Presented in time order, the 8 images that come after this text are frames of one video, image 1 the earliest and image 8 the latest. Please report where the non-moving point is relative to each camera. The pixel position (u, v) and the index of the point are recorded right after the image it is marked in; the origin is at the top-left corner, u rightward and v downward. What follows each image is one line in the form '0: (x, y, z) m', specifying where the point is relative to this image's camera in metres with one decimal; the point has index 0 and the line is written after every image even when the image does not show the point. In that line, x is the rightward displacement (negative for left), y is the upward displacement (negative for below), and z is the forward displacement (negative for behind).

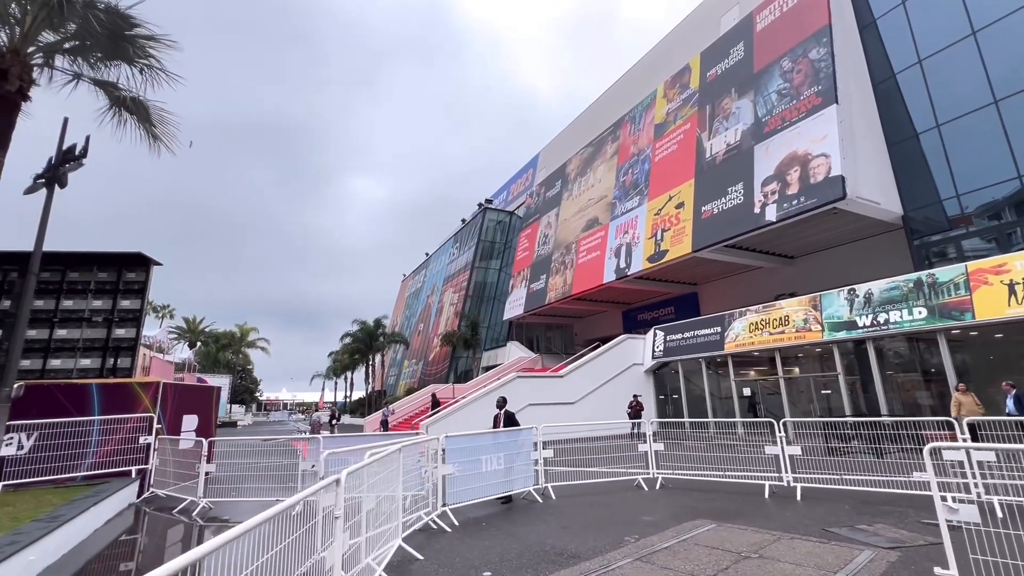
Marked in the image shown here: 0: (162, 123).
0: (-5.9, +2.8, +8.5) m
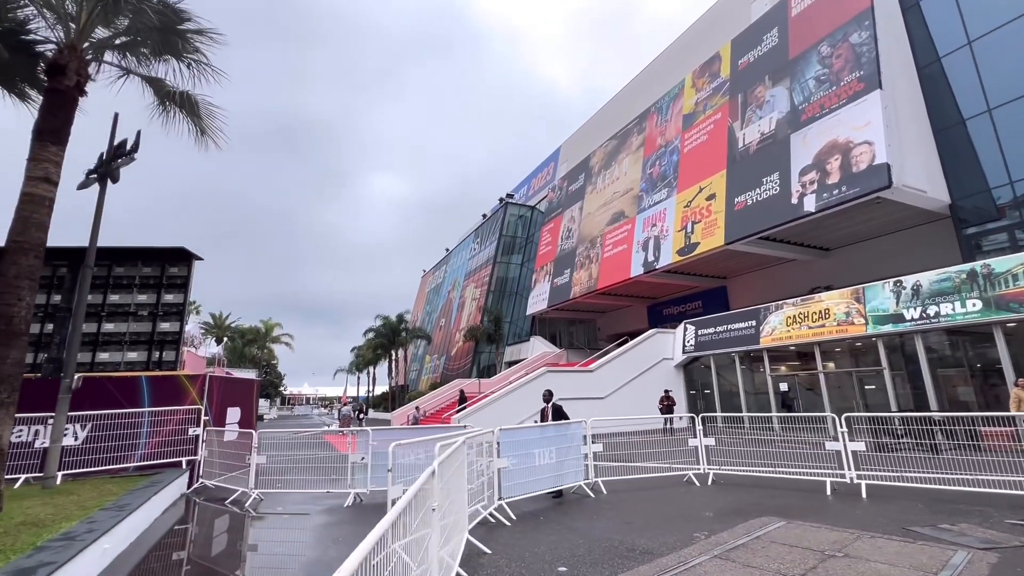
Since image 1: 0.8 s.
0: (-5.1, +2.9, +8.5) m
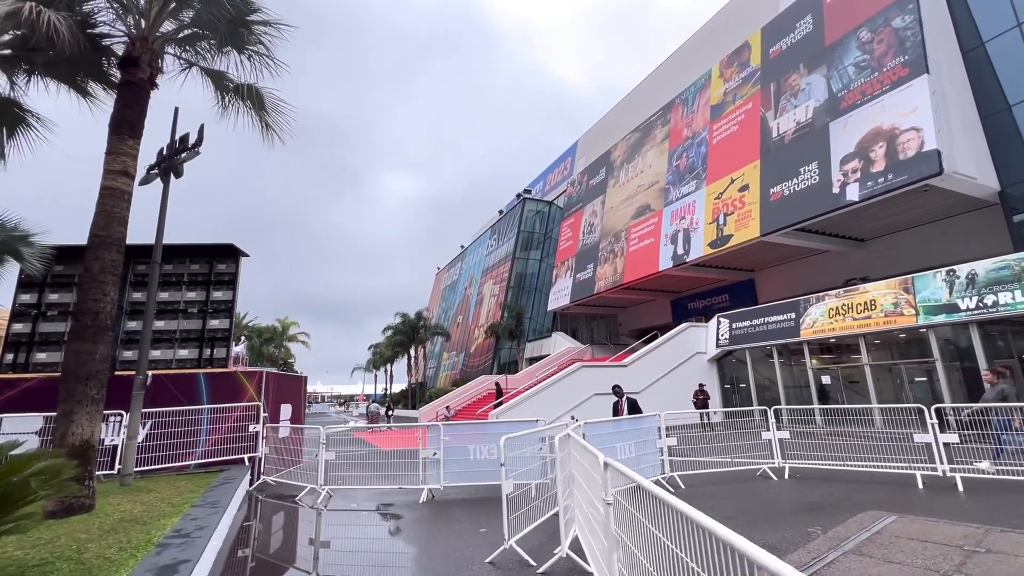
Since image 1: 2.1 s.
0: (-4.0, +3.0, +8.4) m
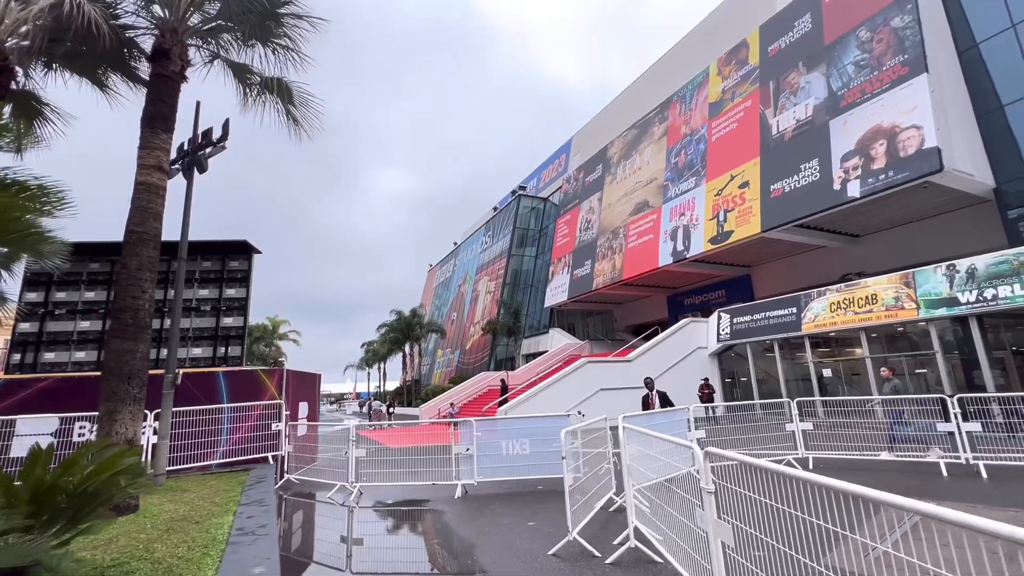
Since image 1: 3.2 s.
0: (-3.5, +3.0, +8.3) m
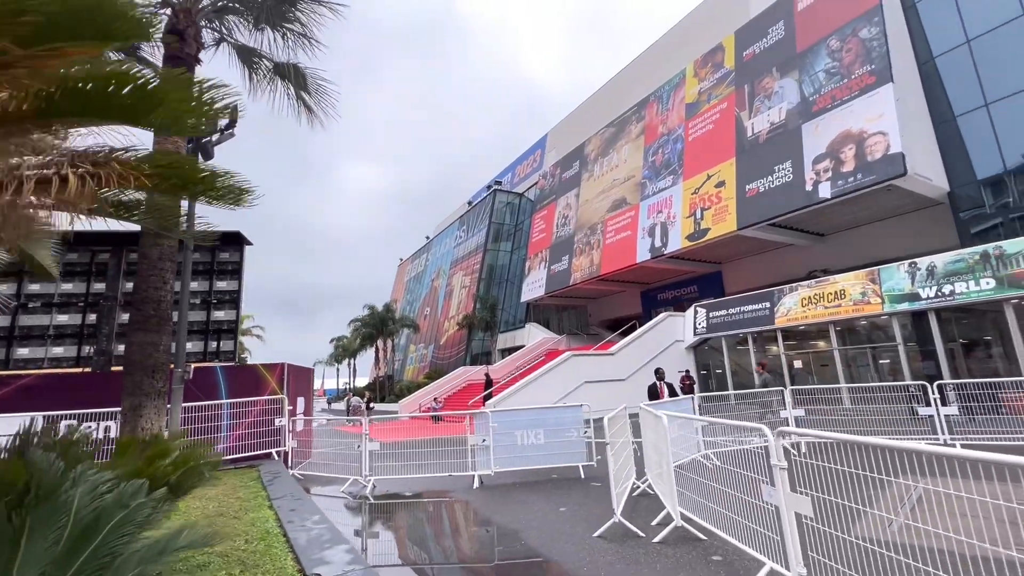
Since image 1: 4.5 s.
0: (-3.2, +3.2, +8.2) m
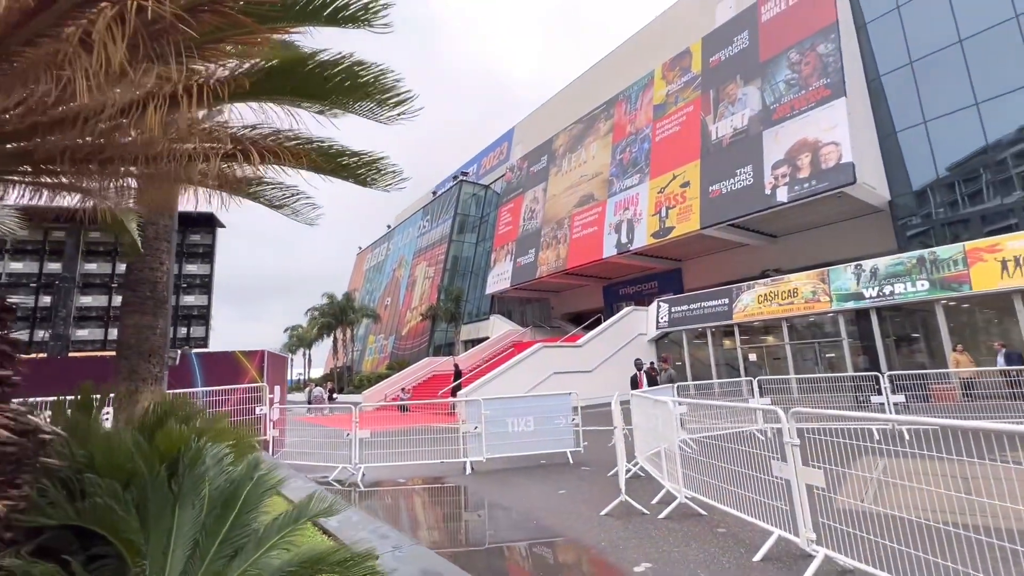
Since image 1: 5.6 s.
0: (-3.2, +3.4, +8.0) m
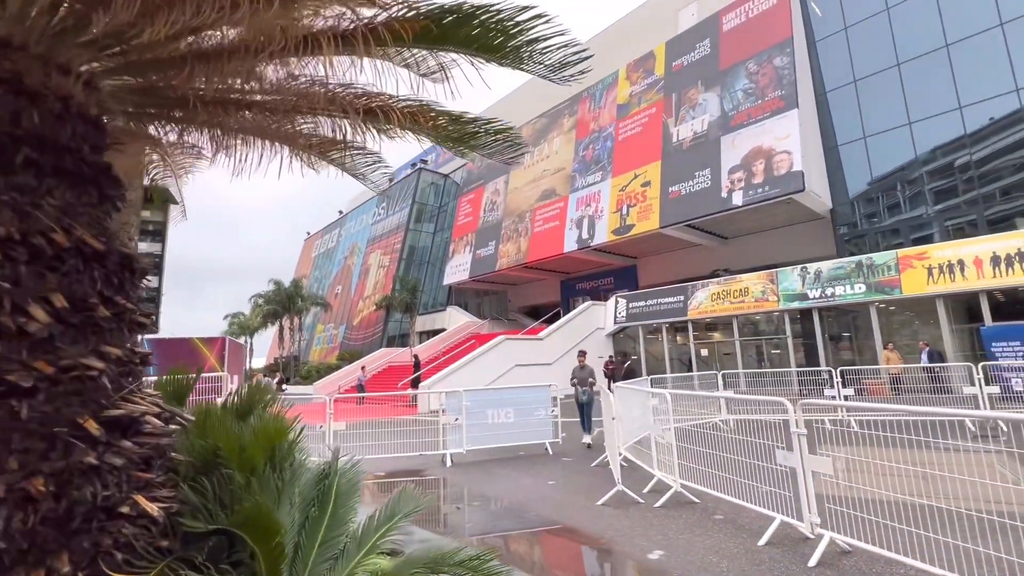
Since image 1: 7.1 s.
0: (-3.3, +3.6, +7.6) m
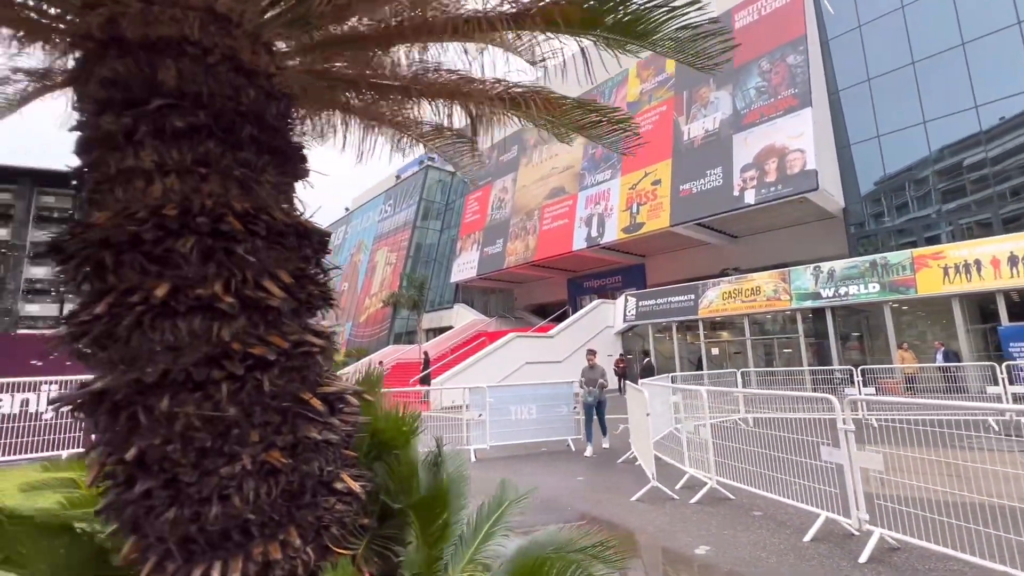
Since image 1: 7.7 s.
0: (-2.9, +3.7, +7.6) m
